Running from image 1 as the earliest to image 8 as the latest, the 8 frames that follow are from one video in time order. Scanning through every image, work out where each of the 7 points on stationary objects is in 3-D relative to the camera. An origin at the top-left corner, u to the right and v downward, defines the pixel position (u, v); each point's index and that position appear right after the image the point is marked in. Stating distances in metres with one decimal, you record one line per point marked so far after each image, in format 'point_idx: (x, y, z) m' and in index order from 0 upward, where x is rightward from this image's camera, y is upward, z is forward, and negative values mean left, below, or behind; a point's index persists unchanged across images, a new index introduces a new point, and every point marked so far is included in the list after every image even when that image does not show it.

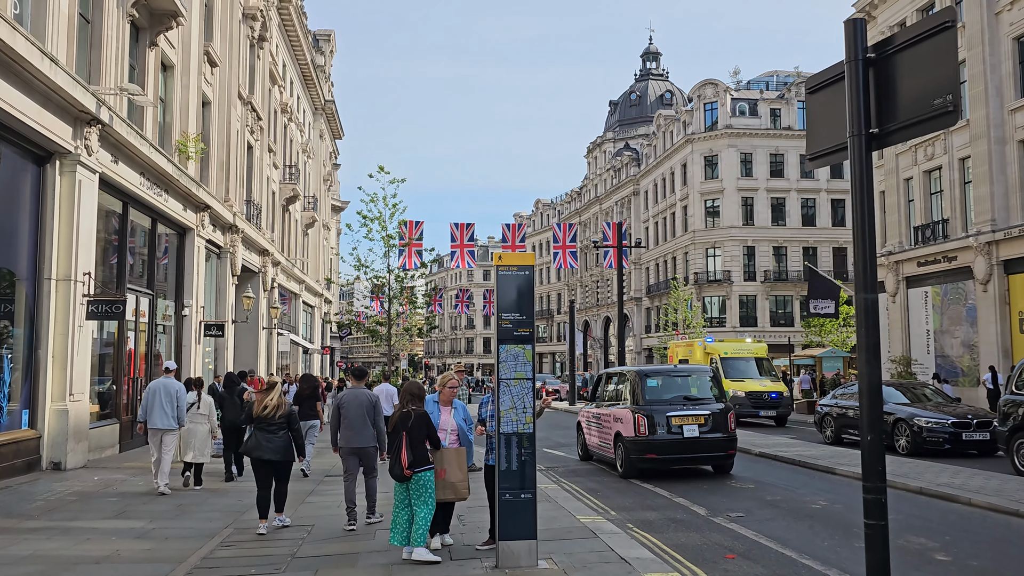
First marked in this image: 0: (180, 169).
0: (-7.5, +2.7, +19.4) m
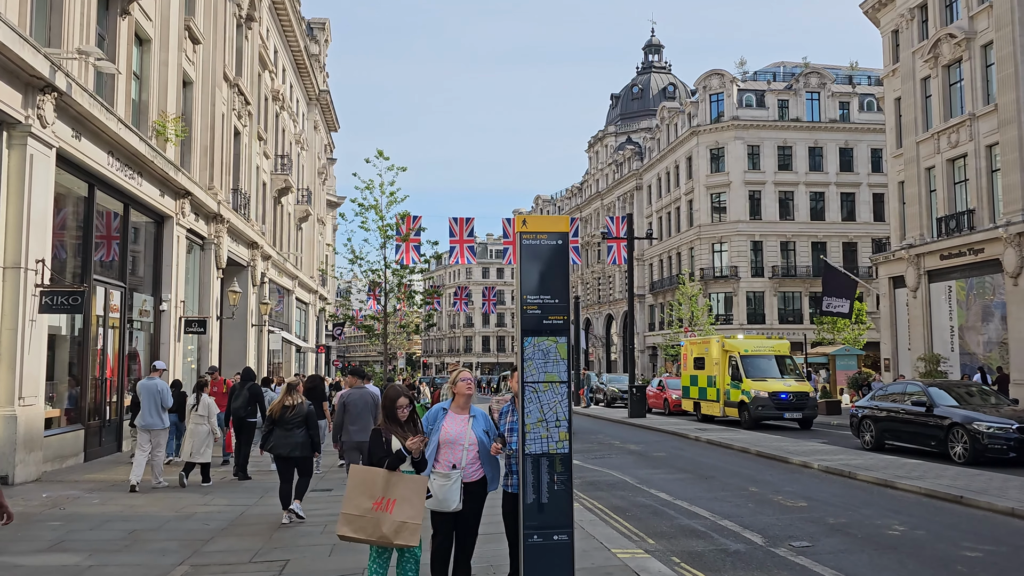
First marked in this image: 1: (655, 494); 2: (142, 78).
0: (-7.3, +2.9, +17.7) m
1: (+1.9, -2.7, +11.3) m
2: (-8.2, +4.7, +19.2) m
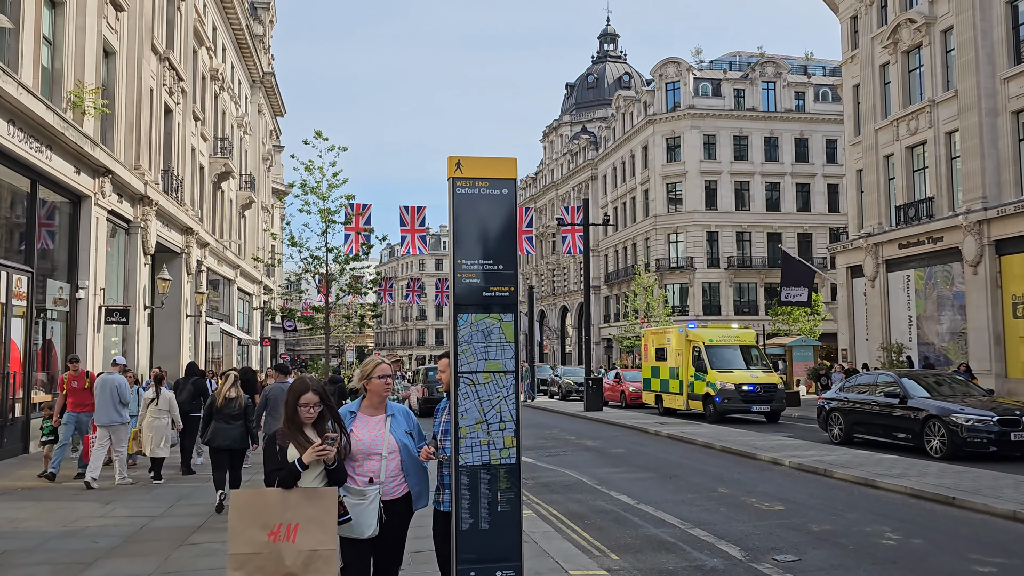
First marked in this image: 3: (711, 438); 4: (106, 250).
0: (-8.3, +3.1, +16.1) m
1: (+1.2, -2.5, +10.2) m
2: (-9.3, +5.0, +17.5) m
3: (+3.6, -2.7, +15.4) m
4: (-9.2, +0.8, +19.4) m
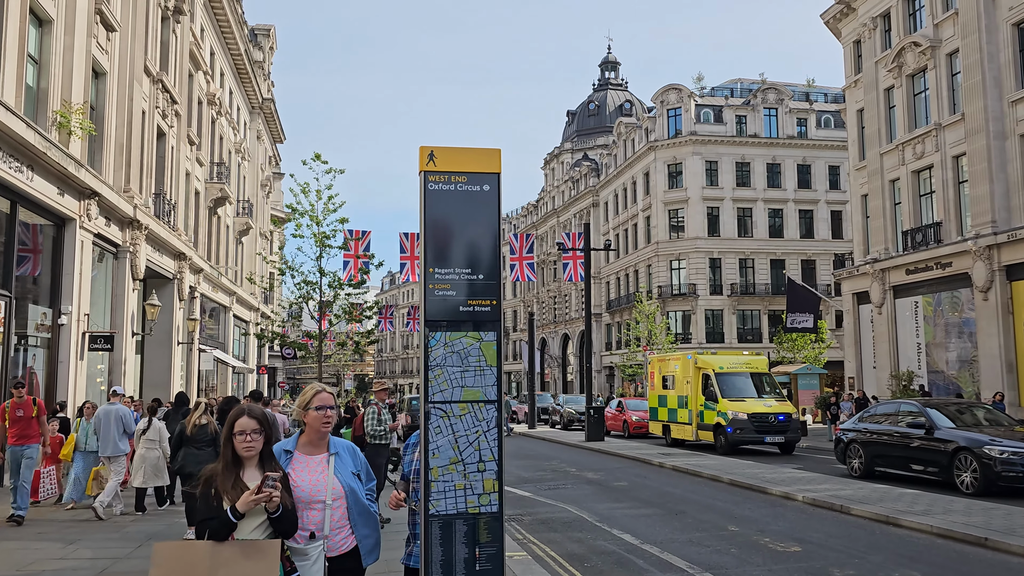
0: (-8.3, +2.7, +15.5) m
1: (+1.2, -2.7, +9.5) m
2: (-9.3, +4.5, +17.1) m
3: (+3.5, -3.1, +14.7) m
4: (-9.2, +0.3, +18.8) m
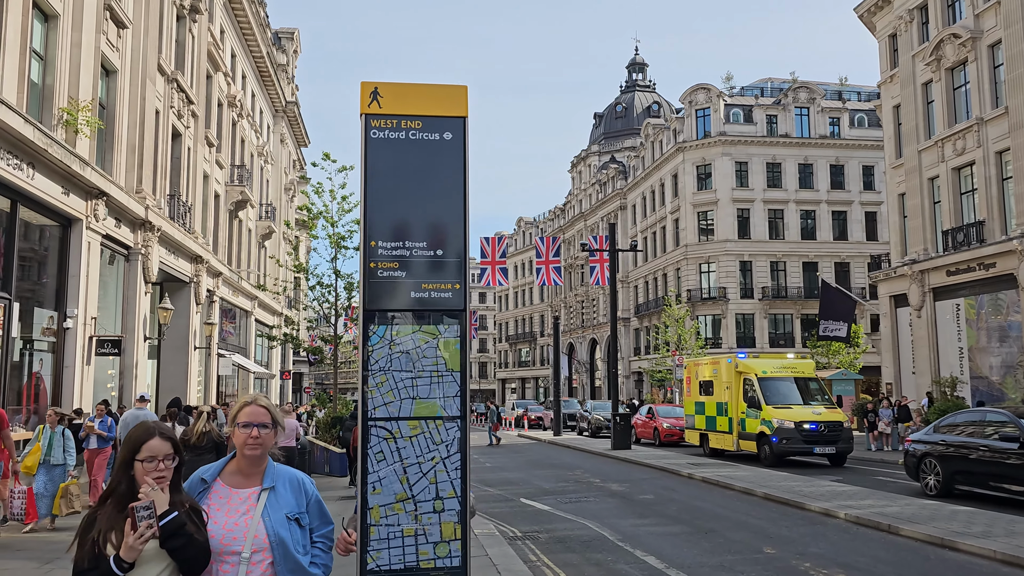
0: (-8.0, +2.7, +15.0) m
1: (+1.3, -2.7, +8.6) m
2: (-9.0, +4.4, +16.6) m
3: (+3.8, -3.1, +13.8) m
4: (-8.8, +0.2, +18.3) m
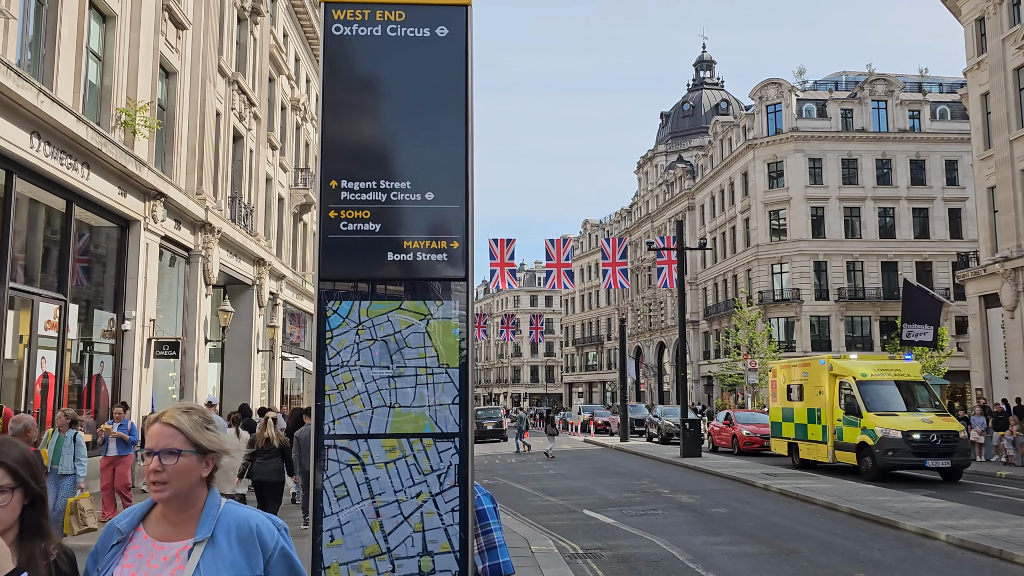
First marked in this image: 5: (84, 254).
0: (-7.0, +2.6, +14.9) m
1: (+1.8, -2.6, +7.7) m
2: (-7.8, +4.4, +16.6) m
3: (+4.8, -3.1, +12.7) m
4: (-7.5, +0.2, +18.2) m
5: (-7.7, +0.6, +15.7) m
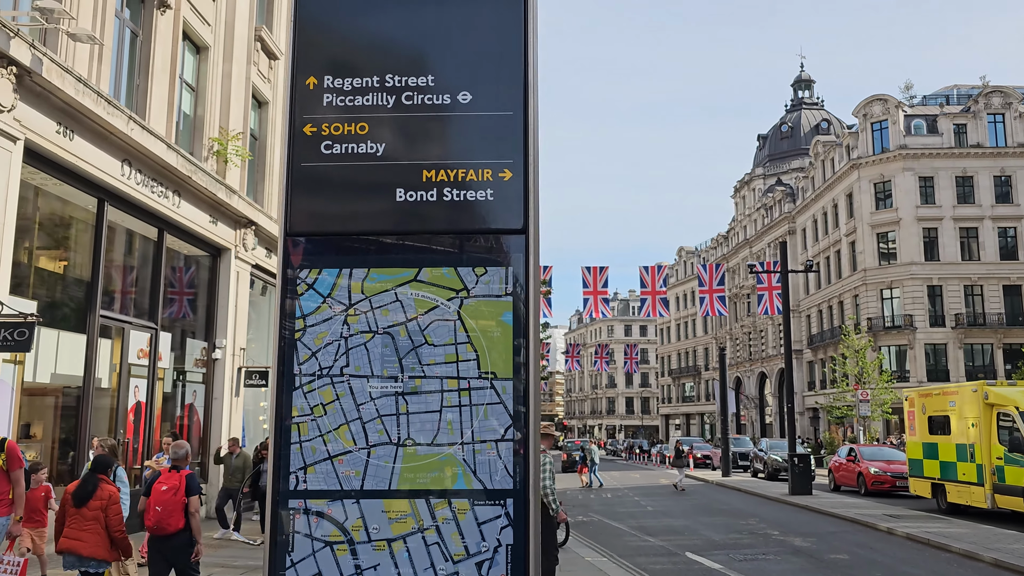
0: (-5.4, +2.1, +14.9) m
1: (+2.6, -2.8, +6.7) m
2: (-6.1, +3.8, +16.7) m
3: (+6.0, -3.3, +11.3) m
4: (-5.5, -0.4, +18.2) m
5: (-6.0, +0.1, +15.8) m
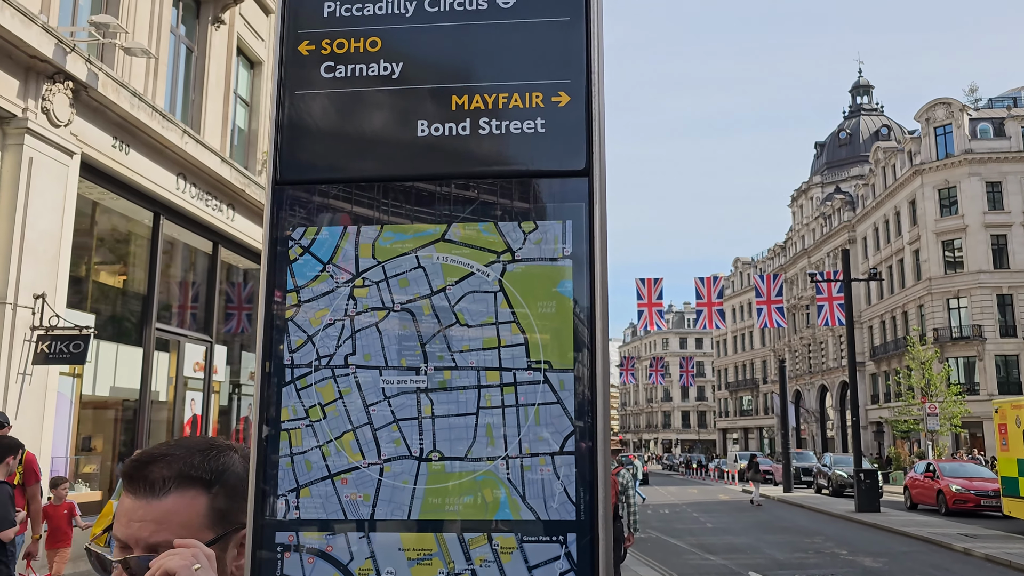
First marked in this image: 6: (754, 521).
0: (-4.5, +1.9, +15.0) m
1: (+3.0, -2.8, +6.2) m
2: (-5.1, +3.6, +16.9) m
3: (+6.7, -3.4, +10.6) m
4: (-4.4, -0.7, +18.3) m
5: (-5.0, -0.2, +15.9) m
6: (+5.2, -5.0, +18.6) m
